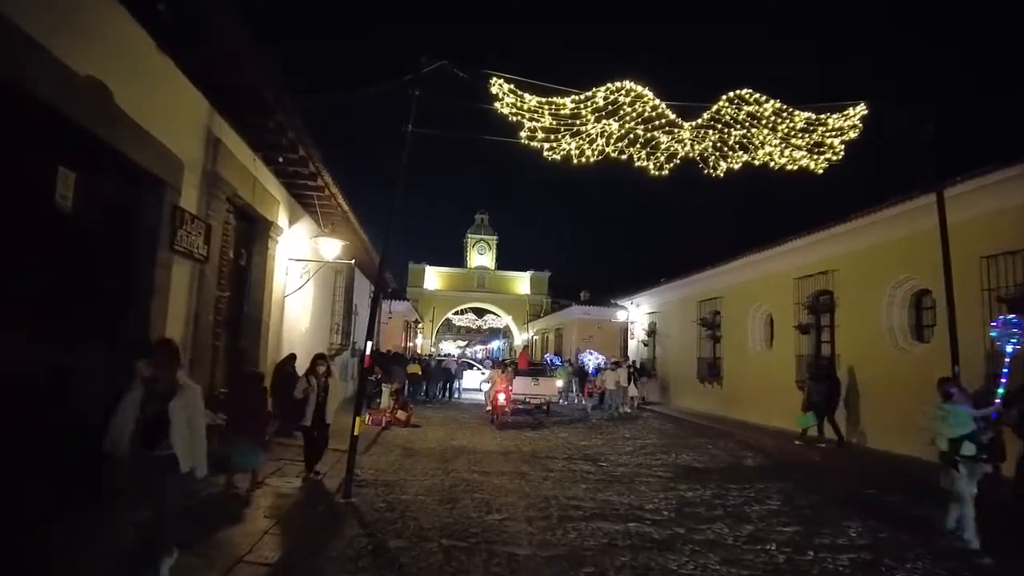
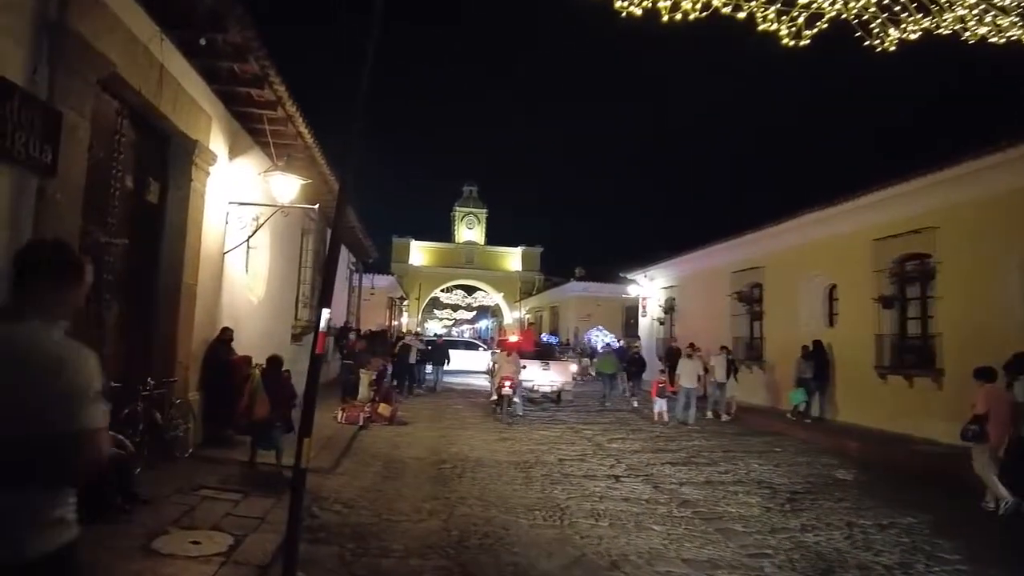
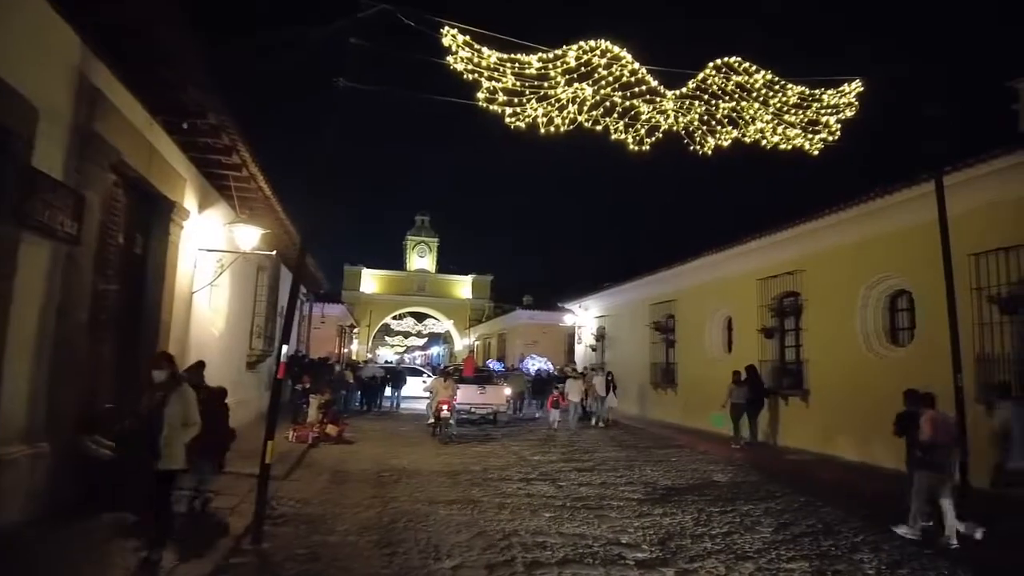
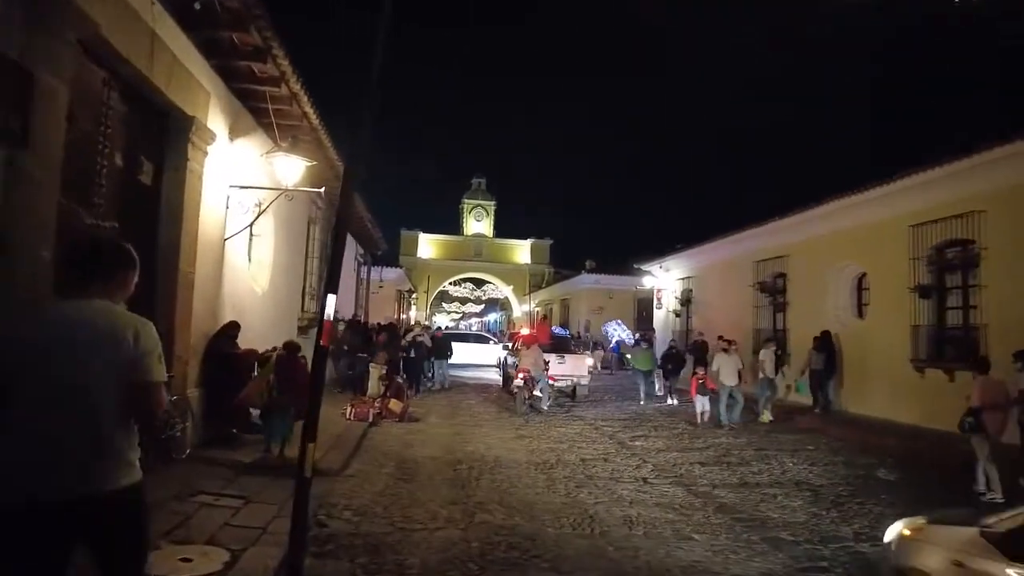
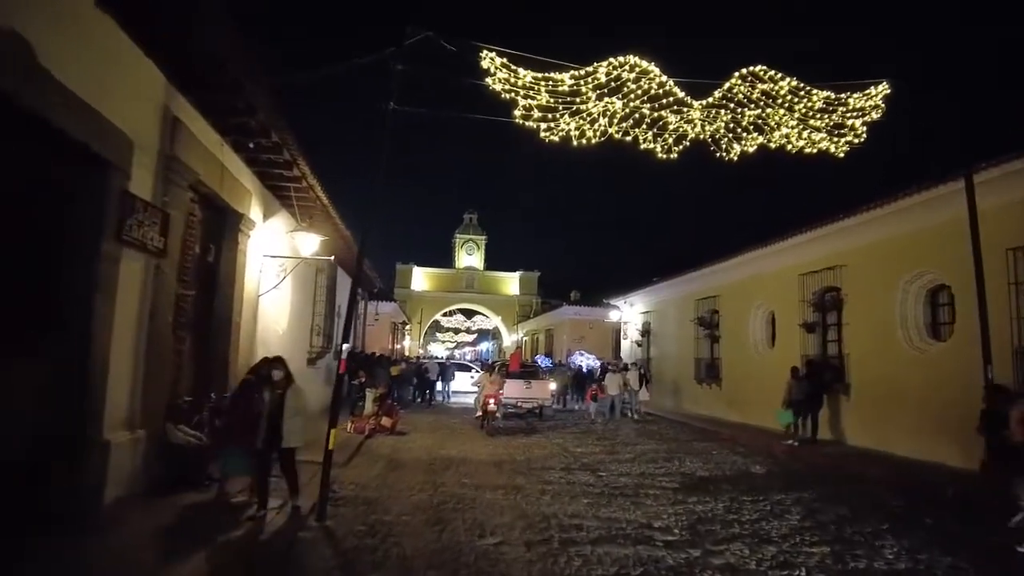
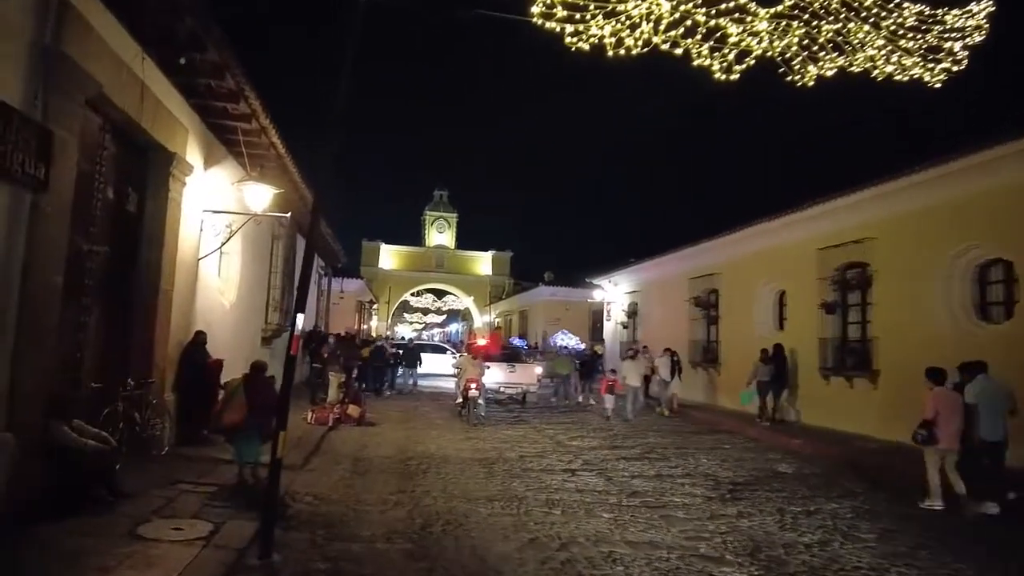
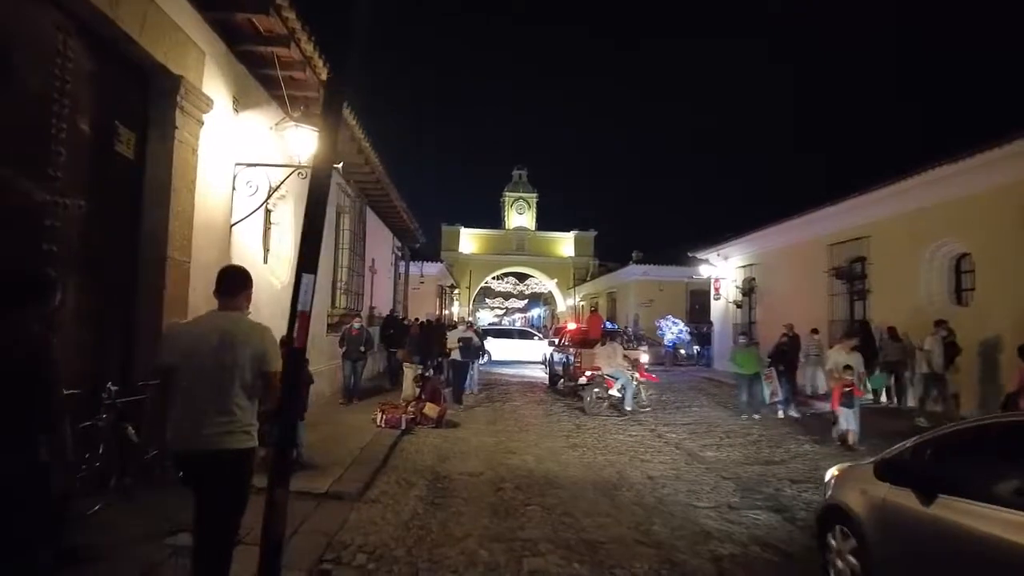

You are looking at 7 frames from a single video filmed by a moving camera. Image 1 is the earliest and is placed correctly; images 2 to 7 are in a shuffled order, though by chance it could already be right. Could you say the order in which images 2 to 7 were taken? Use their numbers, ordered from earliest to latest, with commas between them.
5, 3, 6, 2, 4, 7
